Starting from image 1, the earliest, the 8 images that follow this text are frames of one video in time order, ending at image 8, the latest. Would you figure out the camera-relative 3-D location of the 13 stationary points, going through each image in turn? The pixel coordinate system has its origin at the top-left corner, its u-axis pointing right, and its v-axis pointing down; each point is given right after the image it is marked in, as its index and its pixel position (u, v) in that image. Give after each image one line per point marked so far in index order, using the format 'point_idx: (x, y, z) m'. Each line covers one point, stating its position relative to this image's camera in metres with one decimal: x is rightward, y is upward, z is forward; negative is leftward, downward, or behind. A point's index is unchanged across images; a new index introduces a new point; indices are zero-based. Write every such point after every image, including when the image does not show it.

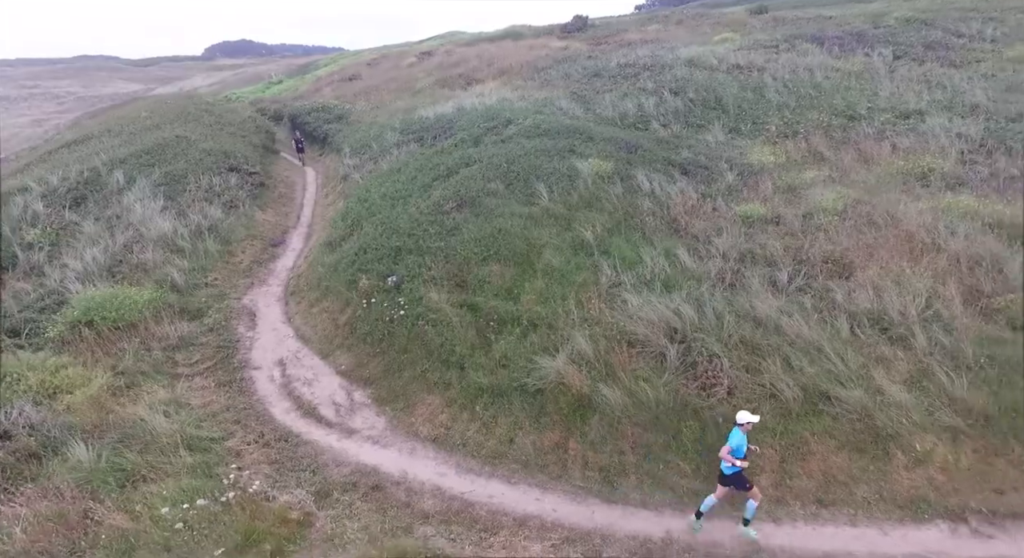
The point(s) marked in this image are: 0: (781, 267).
0: (+4.3, +0.2, +9.3) m
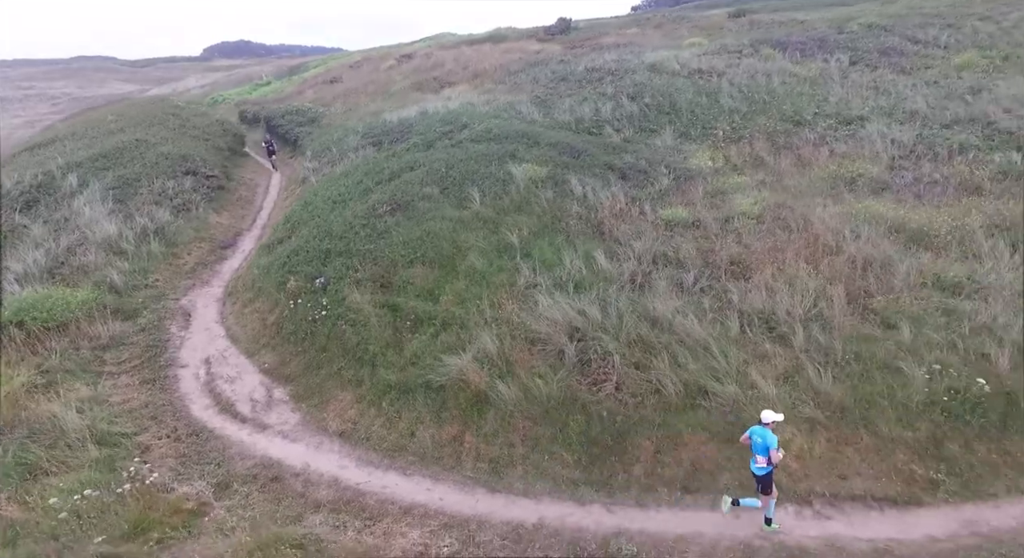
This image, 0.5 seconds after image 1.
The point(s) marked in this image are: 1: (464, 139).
0: (+3.0, +0.2, +9.7) m
1: (-1.6, +4.2, +17.4) m
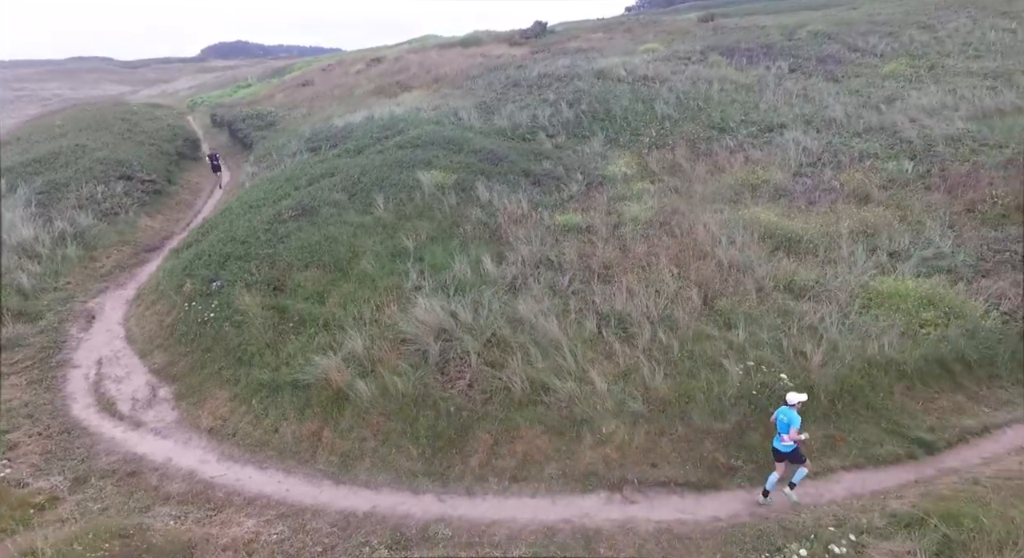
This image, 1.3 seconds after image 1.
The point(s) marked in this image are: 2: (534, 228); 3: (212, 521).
0: (+1.0, +0.1, +10.3) m
1: (-3.8, +4.1, +17.8) m
2: (+0.4, +1.1, +12.0) m
3: (-3.4, -2.7, +6.5) m
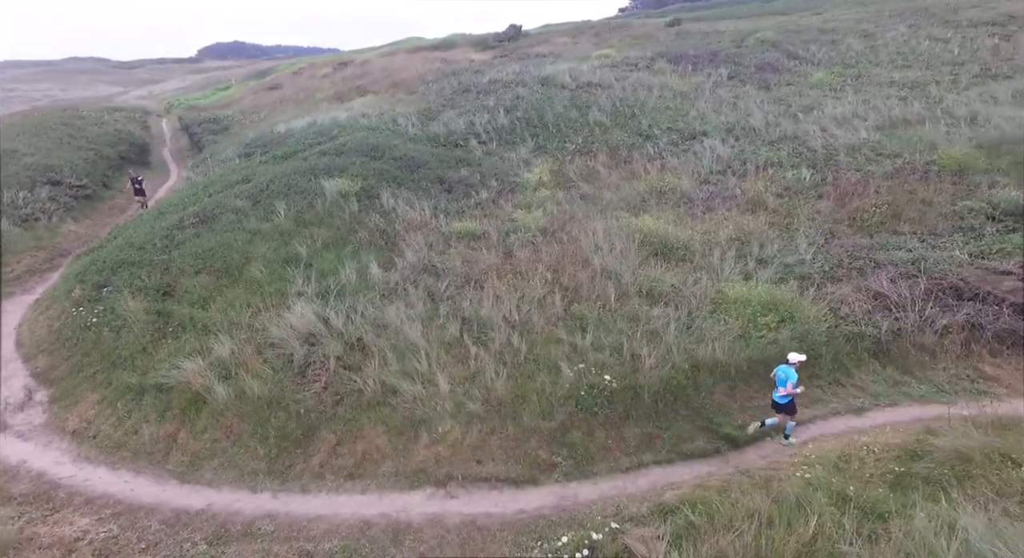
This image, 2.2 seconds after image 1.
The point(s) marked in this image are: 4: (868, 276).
0: (-1.2, 0.0, +10.7) m
1: (-6.2, +4.0, +18.1) m
2: (-1.8, +0.9, +12.4) m
3: (-5.5, -2.8, +6.8) m
4: (+6.3, +0.1, +10.3) m
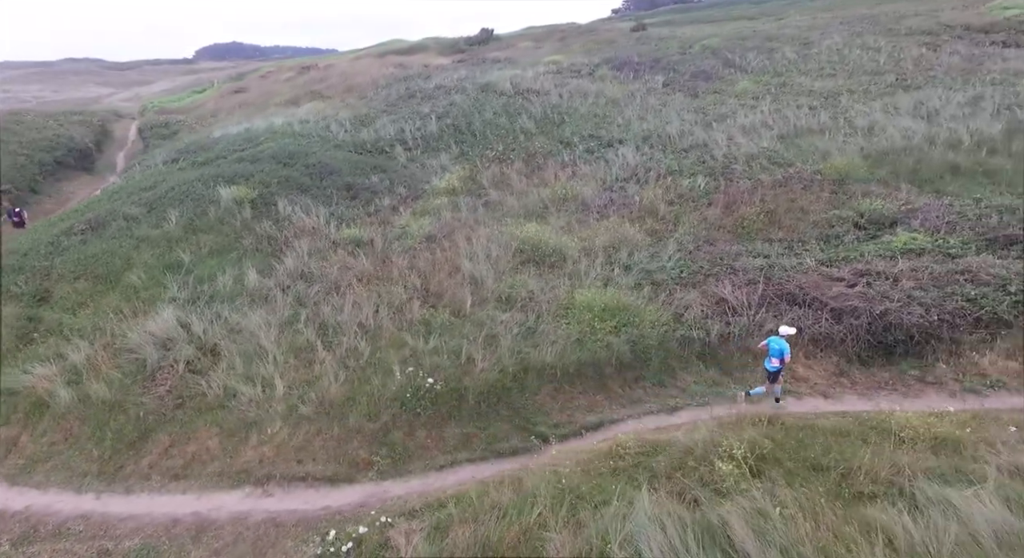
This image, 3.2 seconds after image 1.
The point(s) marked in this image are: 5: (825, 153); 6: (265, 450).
0: (-3.7, -0.1, +11.0) m
1: (-8.9, +3.8, +18.3) m
2: (-4.3, +0.8, +12.7) m
3: (-7.8, -3.0, +7.0) m
4: (+3.8, 0.0, +10.8) m
5: (+9.2, +3.7, +16.9) m
6: (-3.3, -2.3, +7.7) m
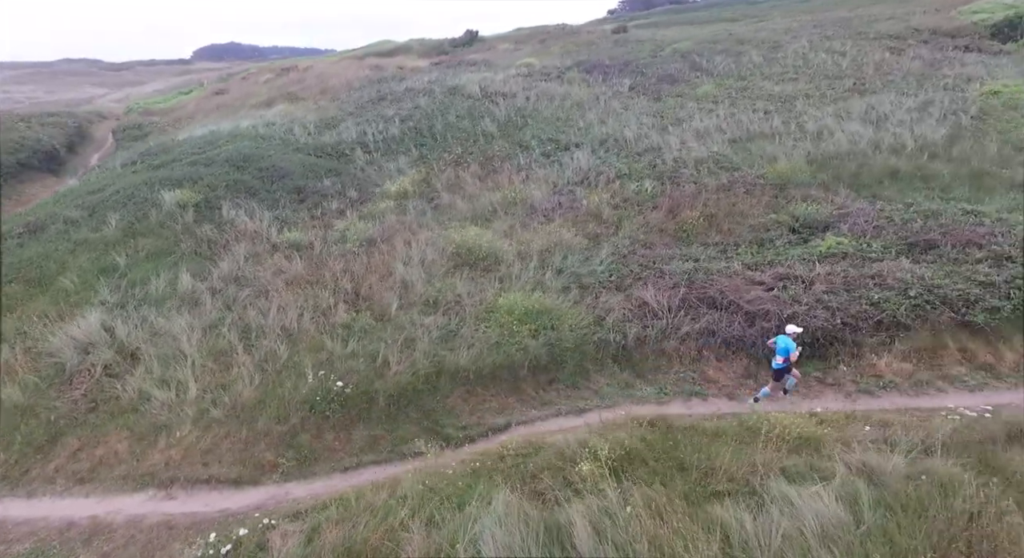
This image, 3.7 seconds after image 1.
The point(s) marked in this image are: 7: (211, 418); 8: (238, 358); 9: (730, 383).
0: (-5.1, -0.2, +11.1) m
1: (-10.3, +3.7, +18.3) m
2: (-5.7, +0.7, +12.7) m
3: (-9.1, -3.0, +7.0) m
4: (+2.5, -0.1, +11.0) m
5: (+7.7, +3.7, +17.2) m
6: (-4.6, -2.4, +7.8) m
7: (-4.2, -2.0, +8.1) m
8: (-4.3, -1.3, +9.0) m
9: (+3.4, -1.6, +8.8) m
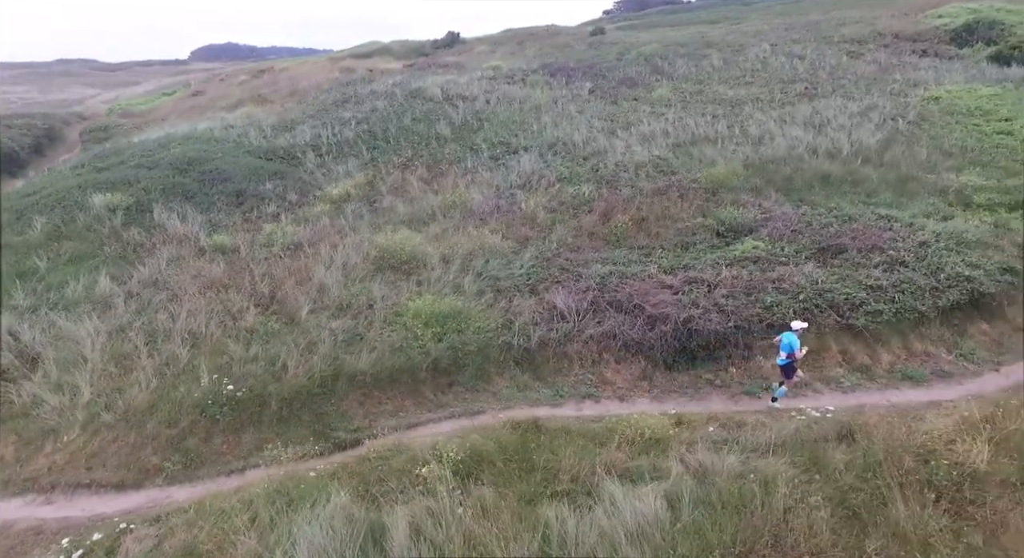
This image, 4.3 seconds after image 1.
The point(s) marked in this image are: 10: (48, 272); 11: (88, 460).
0: (-6.7, -0.2, +11.1) m
1: (-12.1, +3.6, +18.3) m
2: (-7.4, +0.7, +12.7) m
3: (-10.7, -3.1, +7.0) m
4: (+0.9, -0.2, +11.1) m
5: (+6.0, +3.6, +17.4) m
6: (-6.2, -2.4, +7.9) m
7: (-5.8, -2.0, +8.2) m
8: (-5.9, -1.3, +9.1) m
9: (+1.8, -1.6, +9.0) m
10: (-9.5, +0.1, +11.8) m
11: (-5.7, -2.5, +7.8) m
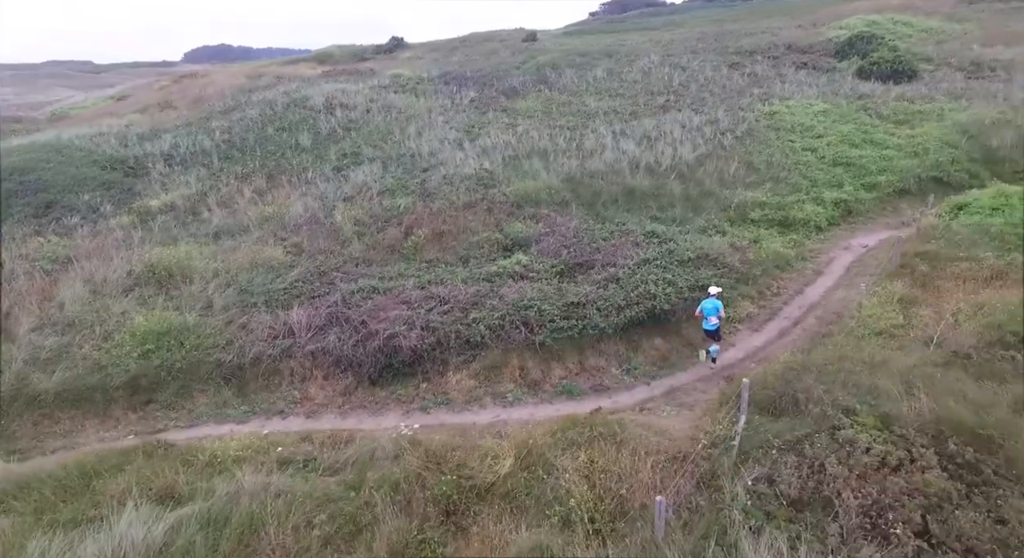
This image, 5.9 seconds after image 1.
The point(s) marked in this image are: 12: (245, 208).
0: (-11.5, -0.6, +10.8) m
1: (-17.3, +3.2, +17.7) m
2: (-12.3, +0.3, +12.4) m
3: (-15.3, -3.4, +6.5) m
4: (-4.0, -0.5, +11.2) m
5: (+0.8, +3.3, +17.8) m
6: (-10.9, -2.7, +7.6) m
7: (-10.5, -2.3, +7.9) m
8: (-10.7, -1.6, +8.8) m
9: (-3.0, -1.9, +9.2) m
10: (-14.4, -0.2, +11.4) m
11: (-10.4, -2.8, +7.5) m
12: (-7.8, +2.1, +17.1) m
